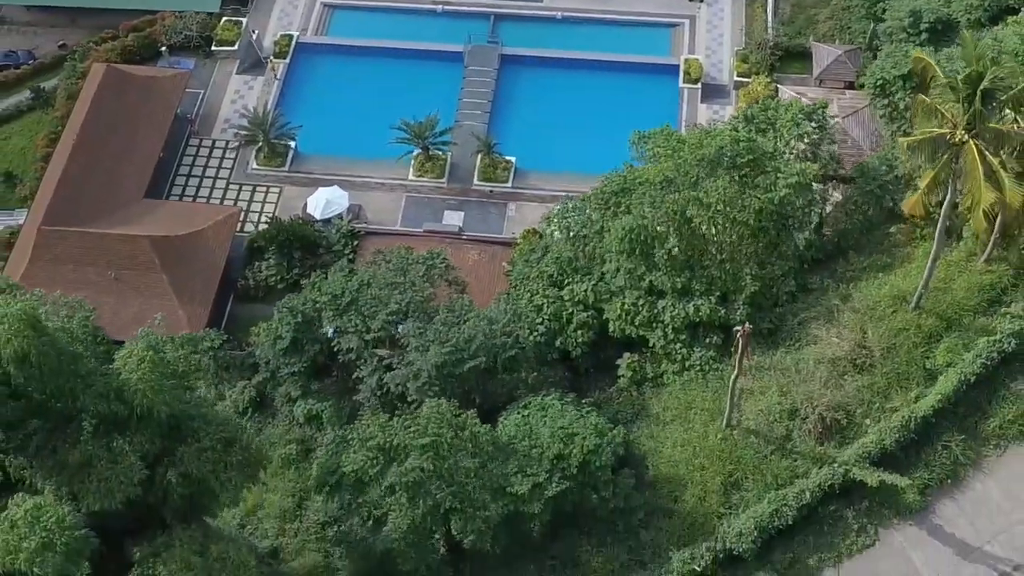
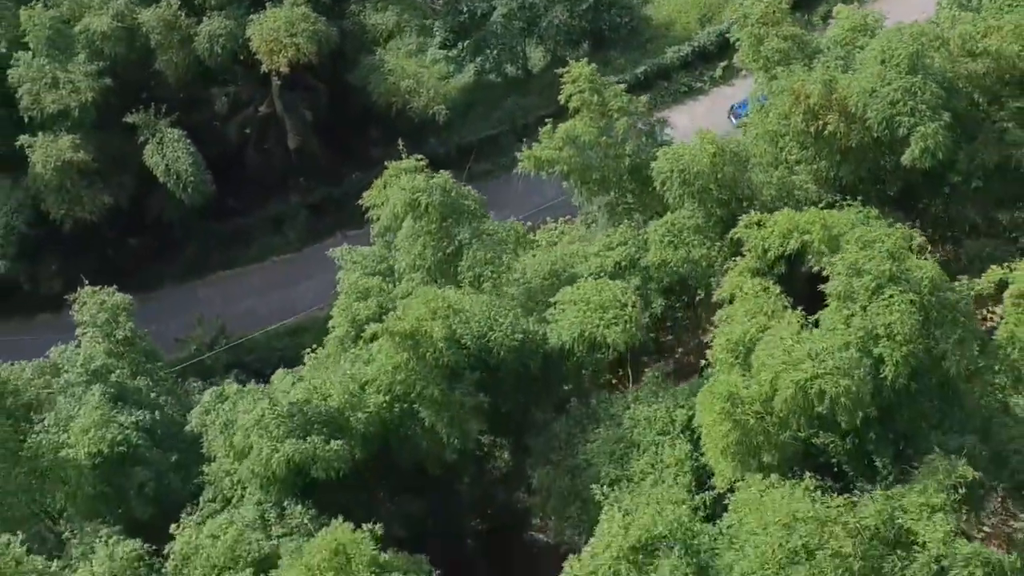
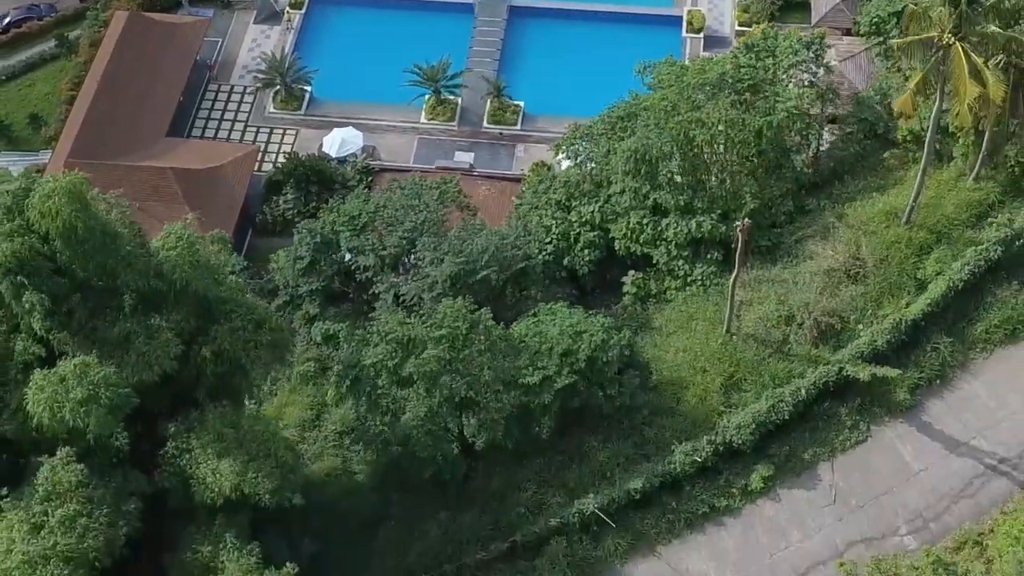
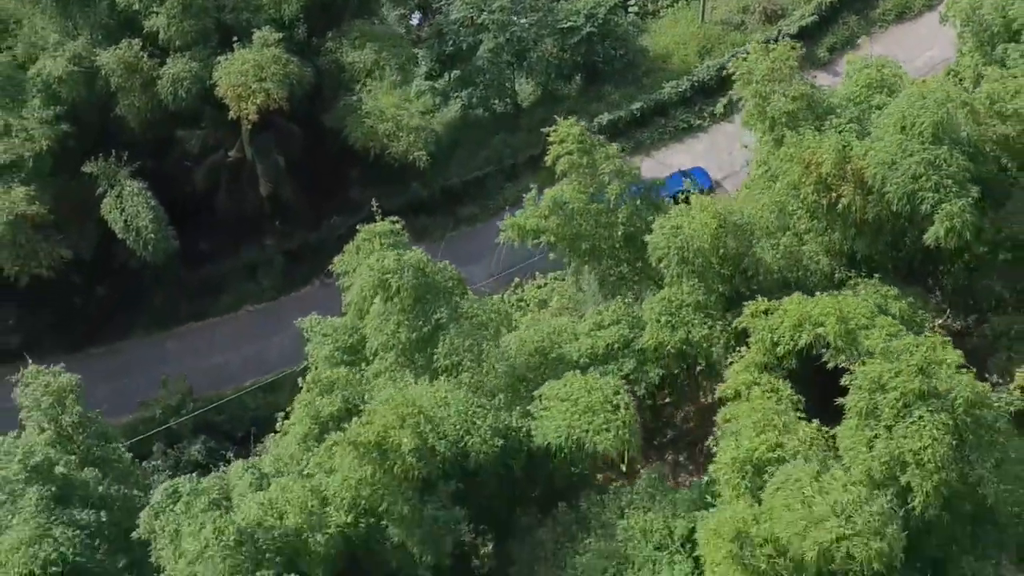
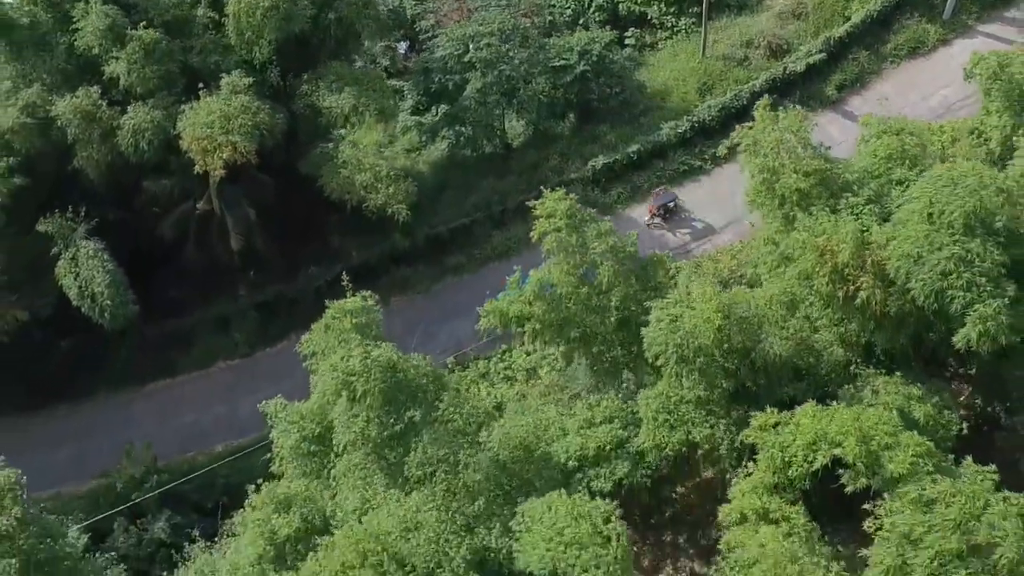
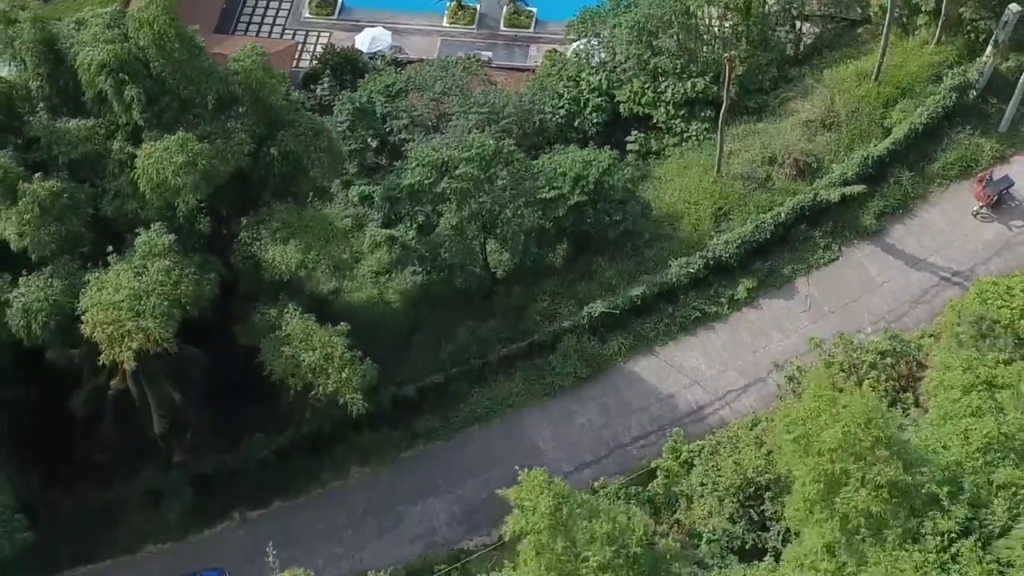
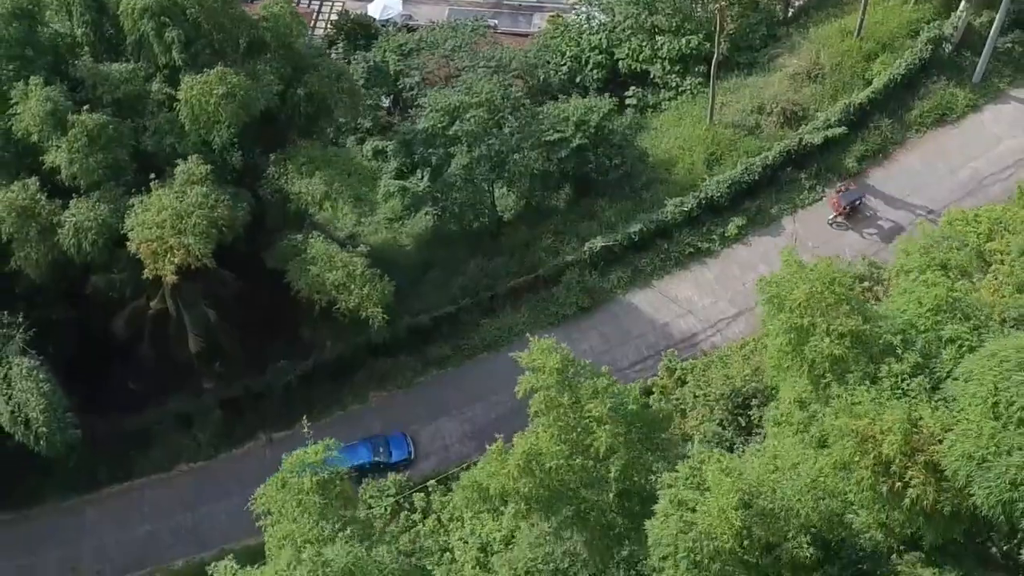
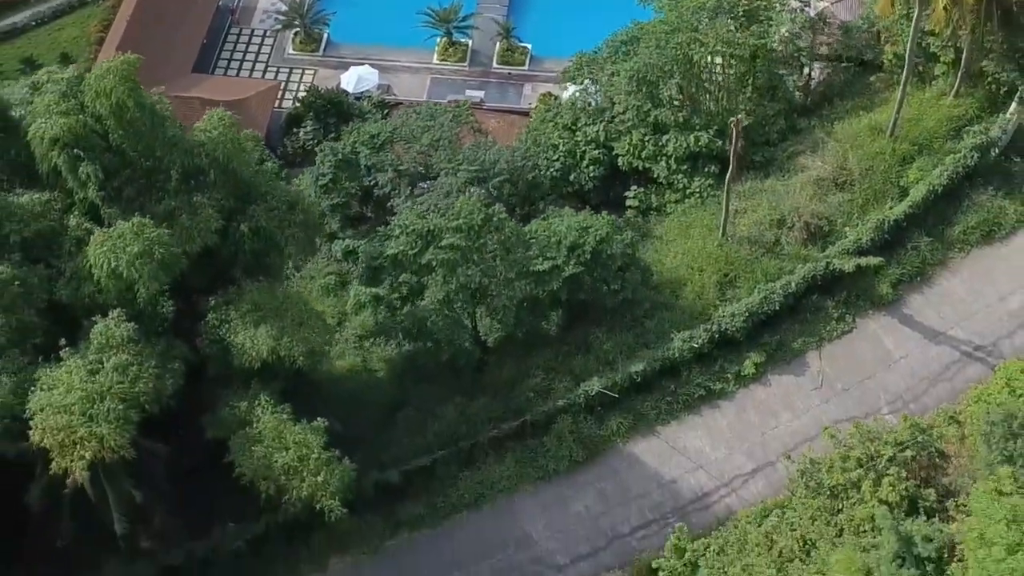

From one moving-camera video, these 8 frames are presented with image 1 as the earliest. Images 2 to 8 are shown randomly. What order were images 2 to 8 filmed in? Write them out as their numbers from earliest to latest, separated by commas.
3, 8, 6, 7, 5, 4, 2
